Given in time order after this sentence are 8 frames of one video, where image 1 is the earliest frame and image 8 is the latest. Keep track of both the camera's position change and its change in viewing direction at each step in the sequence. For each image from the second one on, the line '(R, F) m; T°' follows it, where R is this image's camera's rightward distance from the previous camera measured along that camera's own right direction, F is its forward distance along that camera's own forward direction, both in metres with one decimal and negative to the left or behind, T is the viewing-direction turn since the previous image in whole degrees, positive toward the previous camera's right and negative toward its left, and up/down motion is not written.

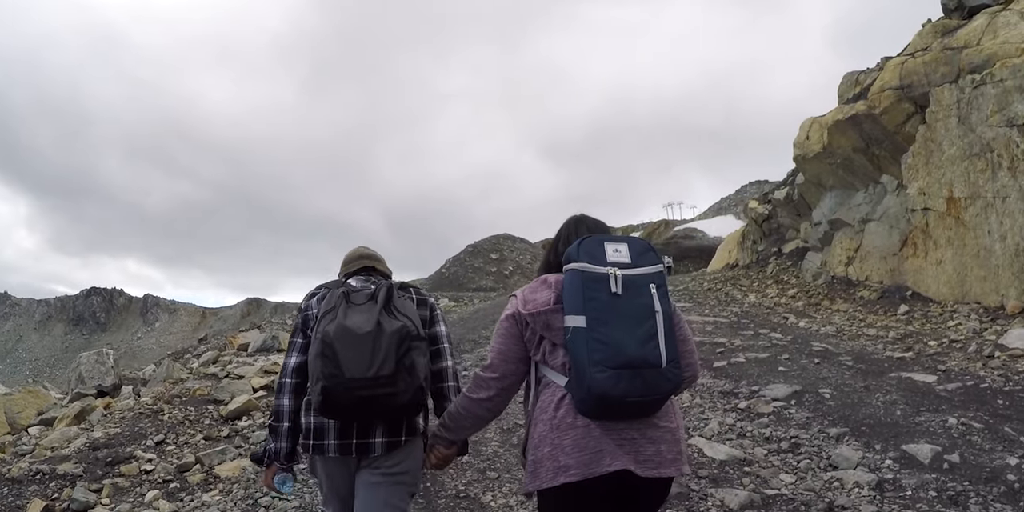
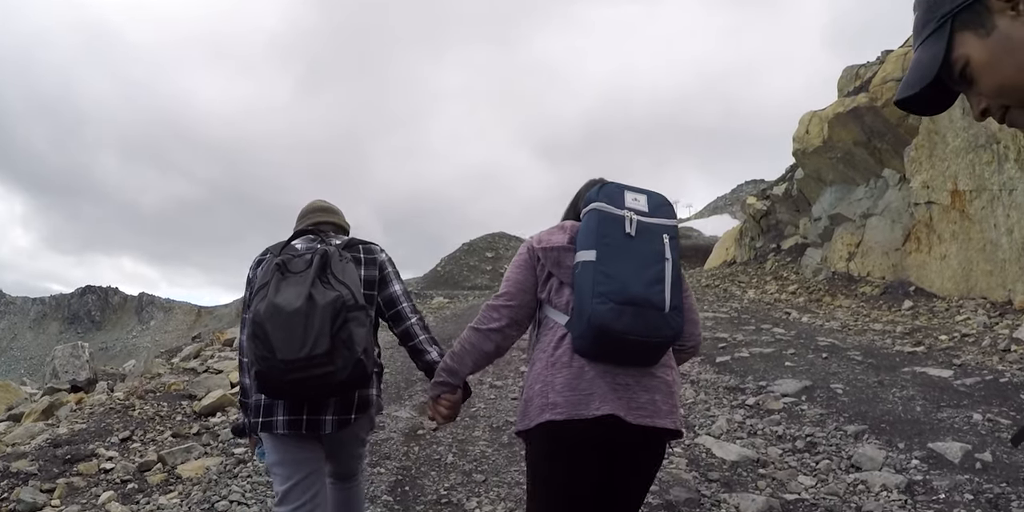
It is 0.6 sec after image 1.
(0.0, +0.3) m; 0°
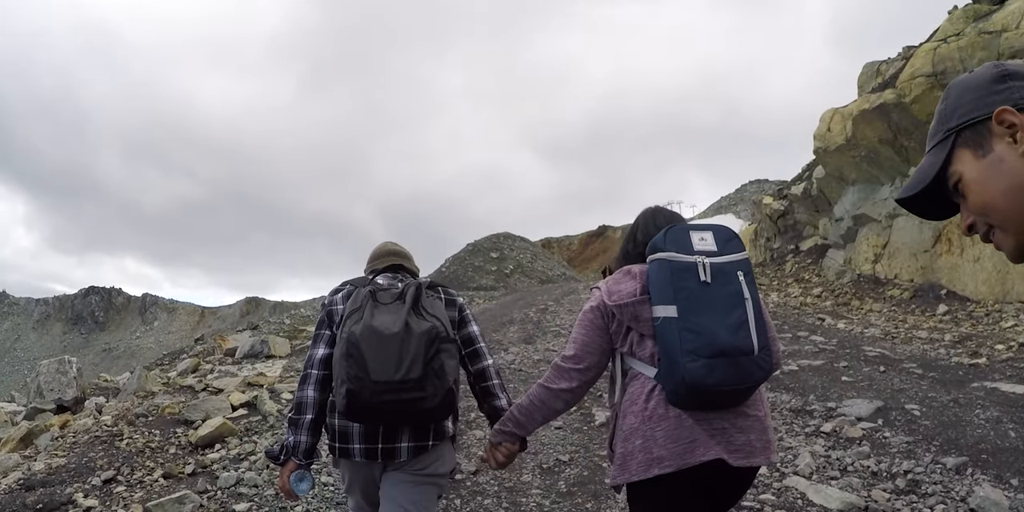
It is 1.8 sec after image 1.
(-0.2, +0.5) m; 0°
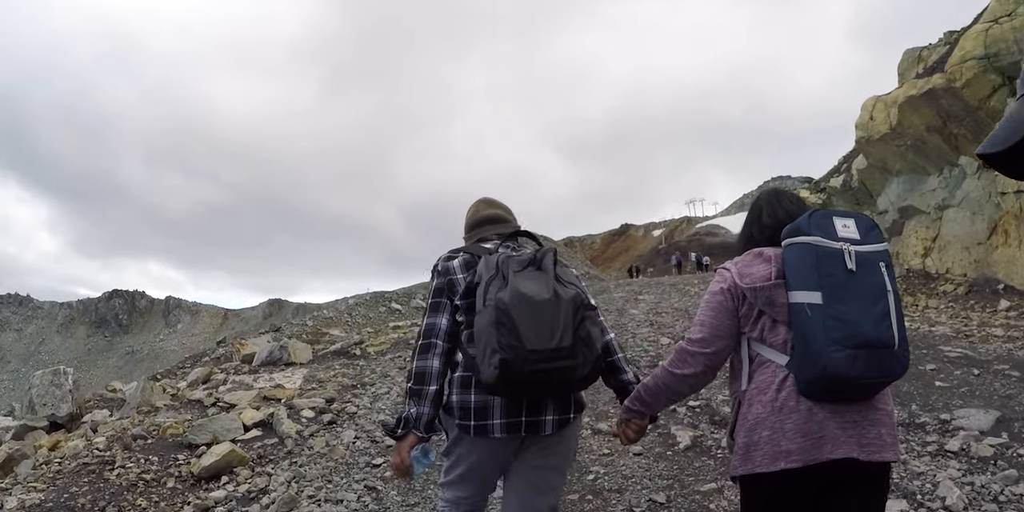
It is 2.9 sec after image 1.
(-0.2, +0.6) m; -2°
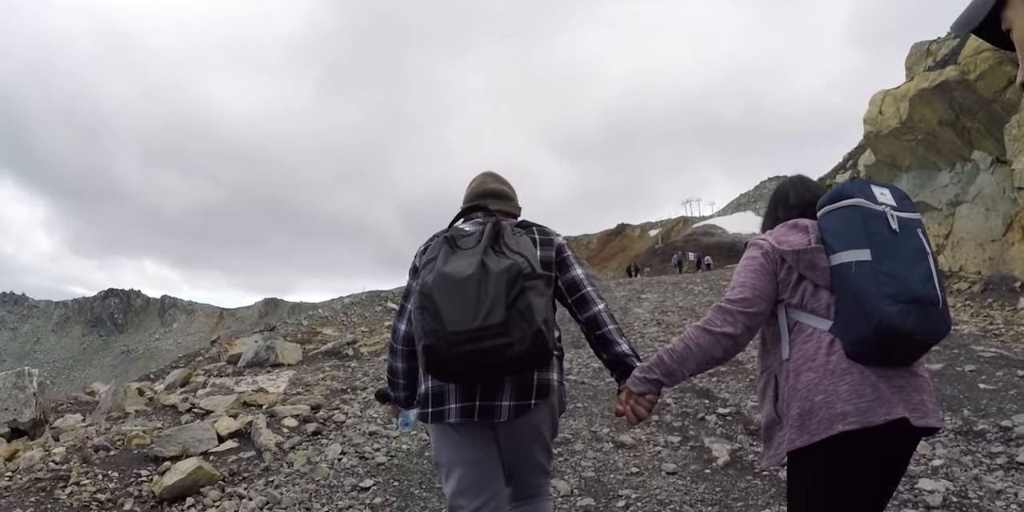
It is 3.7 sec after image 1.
(-0.1, +0.4) m; 0°
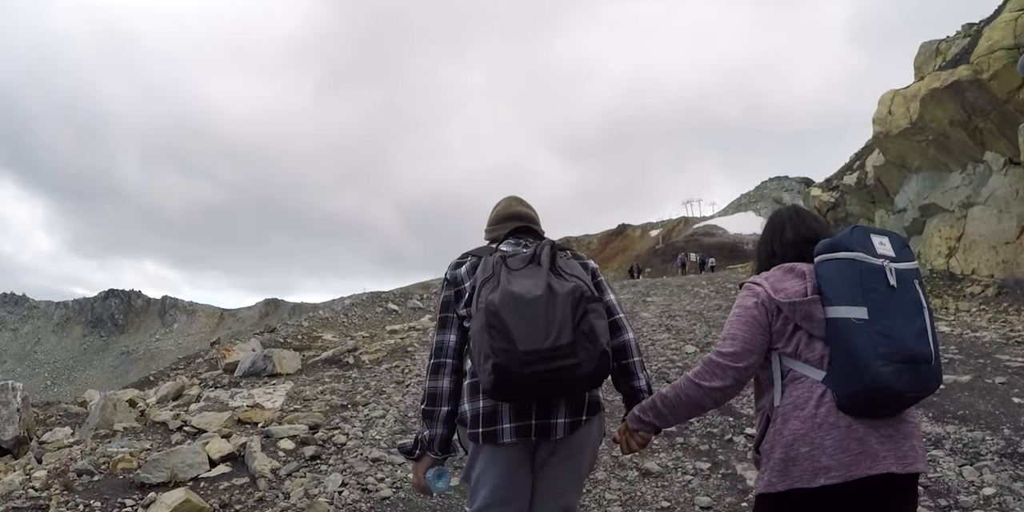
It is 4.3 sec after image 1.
(-0.1, +0.2) m; 0°
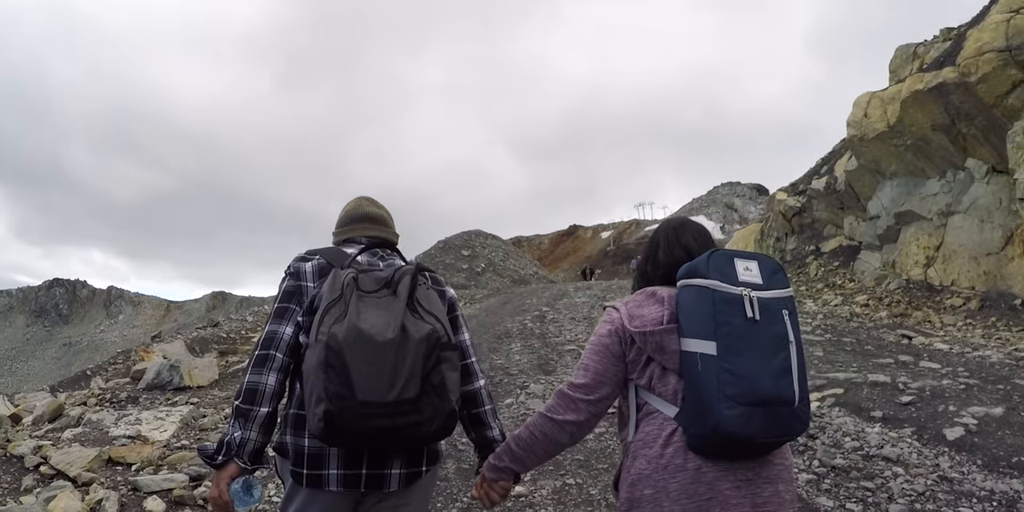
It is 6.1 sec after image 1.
(0.0, +0.9) m; +3°
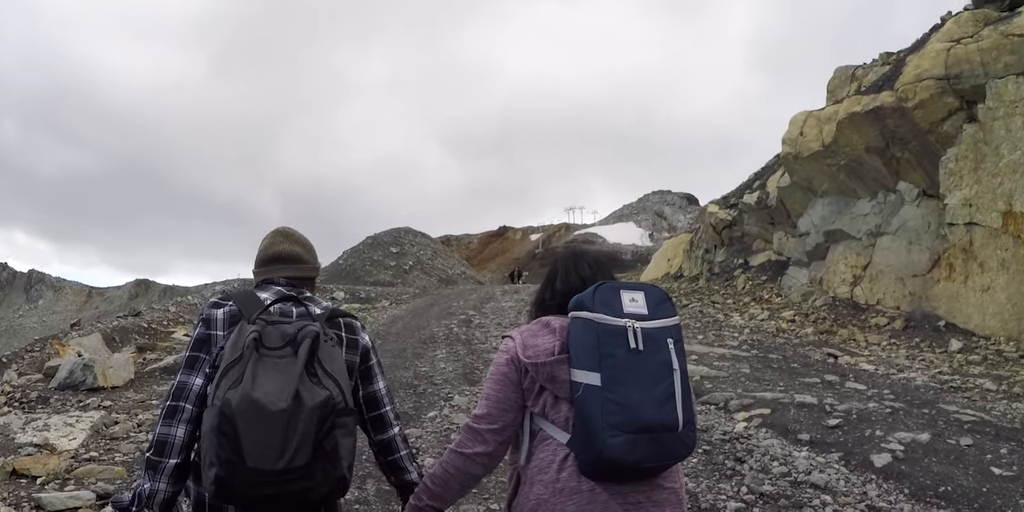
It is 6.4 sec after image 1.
(+0.1, +0.3) m; +5°
